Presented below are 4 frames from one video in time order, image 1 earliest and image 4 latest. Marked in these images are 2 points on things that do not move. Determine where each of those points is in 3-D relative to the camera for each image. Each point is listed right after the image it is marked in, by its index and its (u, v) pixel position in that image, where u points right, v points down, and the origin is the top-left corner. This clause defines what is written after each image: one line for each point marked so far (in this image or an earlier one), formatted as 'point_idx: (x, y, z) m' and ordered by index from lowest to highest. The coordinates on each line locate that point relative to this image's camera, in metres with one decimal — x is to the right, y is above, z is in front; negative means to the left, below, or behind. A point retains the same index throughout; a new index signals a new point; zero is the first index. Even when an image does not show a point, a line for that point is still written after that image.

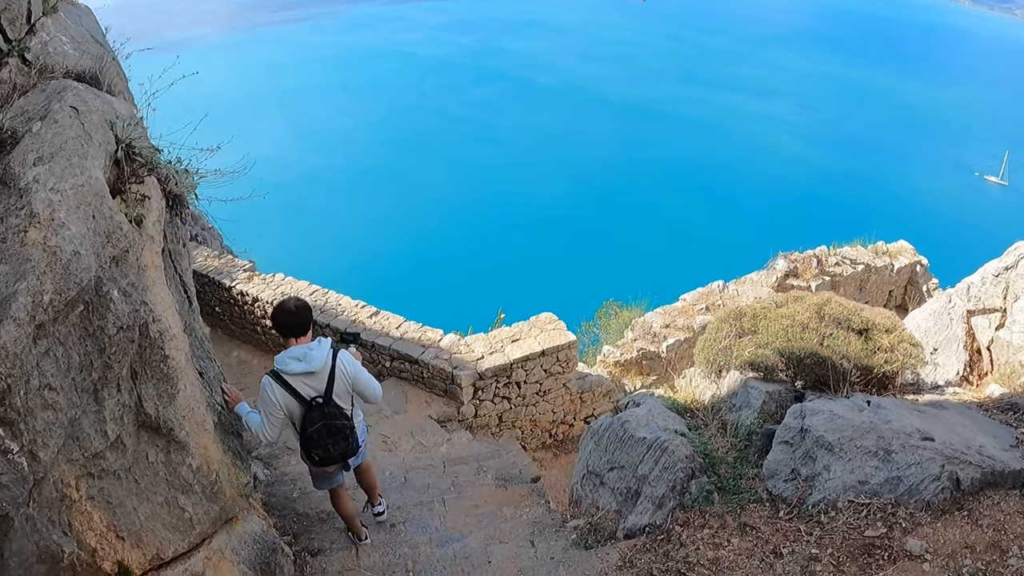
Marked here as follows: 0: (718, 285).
0: (+3.4, 0.0, +11.0) m
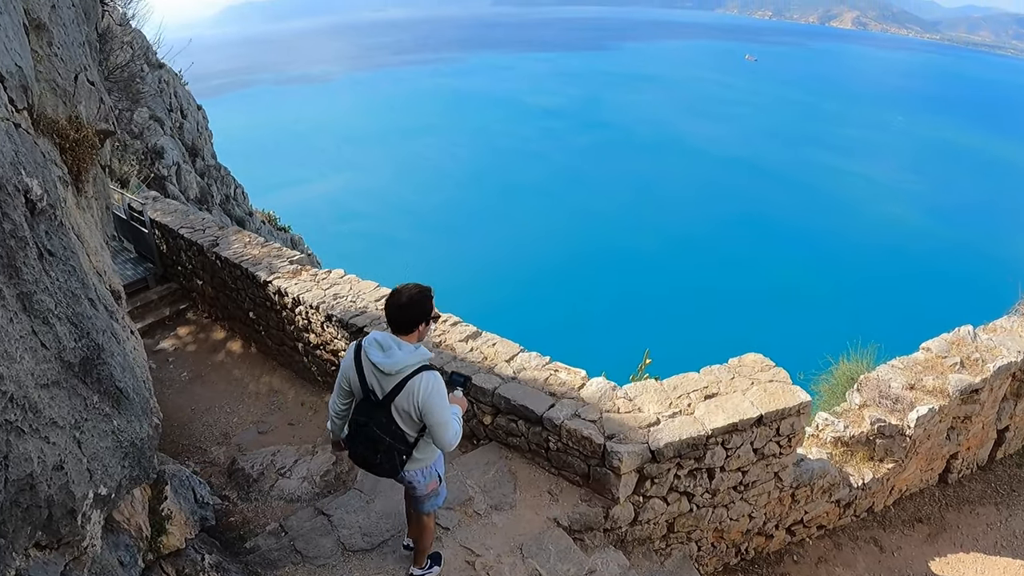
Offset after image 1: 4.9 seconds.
0: (+5.1, -0.5, +7.4) m
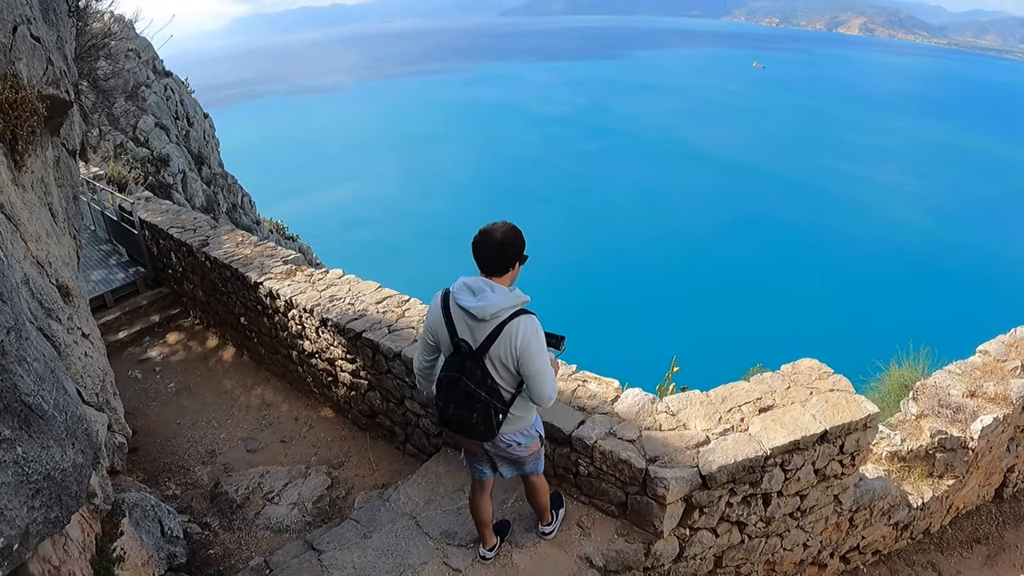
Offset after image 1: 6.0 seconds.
0: (+5.2, -0.4, +6.8) m
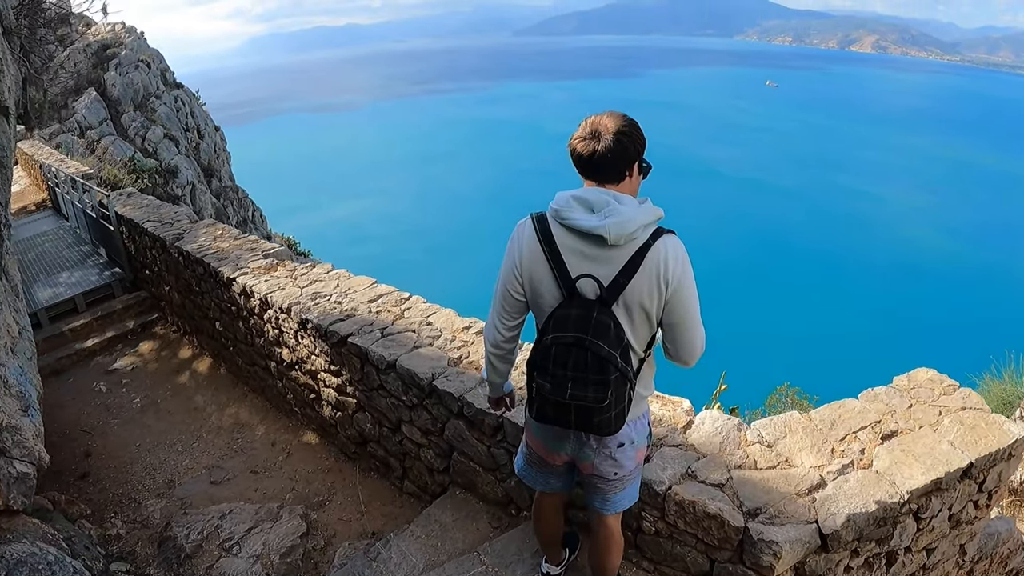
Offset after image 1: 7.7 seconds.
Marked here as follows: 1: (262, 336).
0: (+5.4, -0.5, +5.9) m
1: (-1.6, -0.3, +4.2) m
